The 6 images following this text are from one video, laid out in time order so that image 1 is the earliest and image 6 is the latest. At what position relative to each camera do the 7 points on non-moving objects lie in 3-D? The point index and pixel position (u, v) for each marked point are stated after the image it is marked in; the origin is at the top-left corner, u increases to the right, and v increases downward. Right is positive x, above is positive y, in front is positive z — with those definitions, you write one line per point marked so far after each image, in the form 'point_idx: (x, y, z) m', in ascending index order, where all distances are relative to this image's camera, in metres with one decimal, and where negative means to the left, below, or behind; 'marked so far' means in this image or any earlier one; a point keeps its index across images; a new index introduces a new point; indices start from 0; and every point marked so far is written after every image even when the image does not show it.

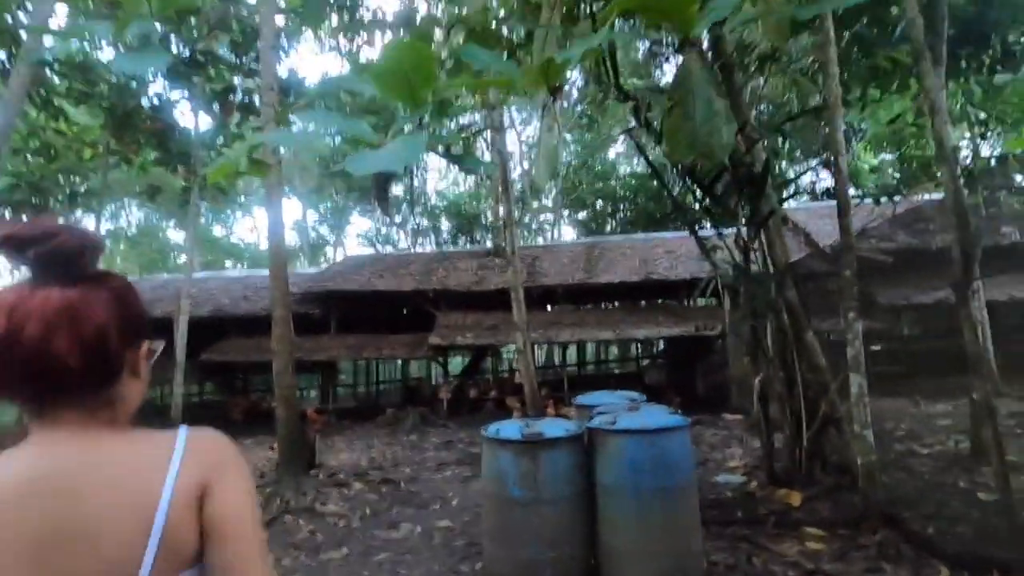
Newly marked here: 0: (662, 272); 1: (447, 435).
0: (+4.0, +0.4, +14.2) m
1: (-1.4, -3.1, +11.3) m
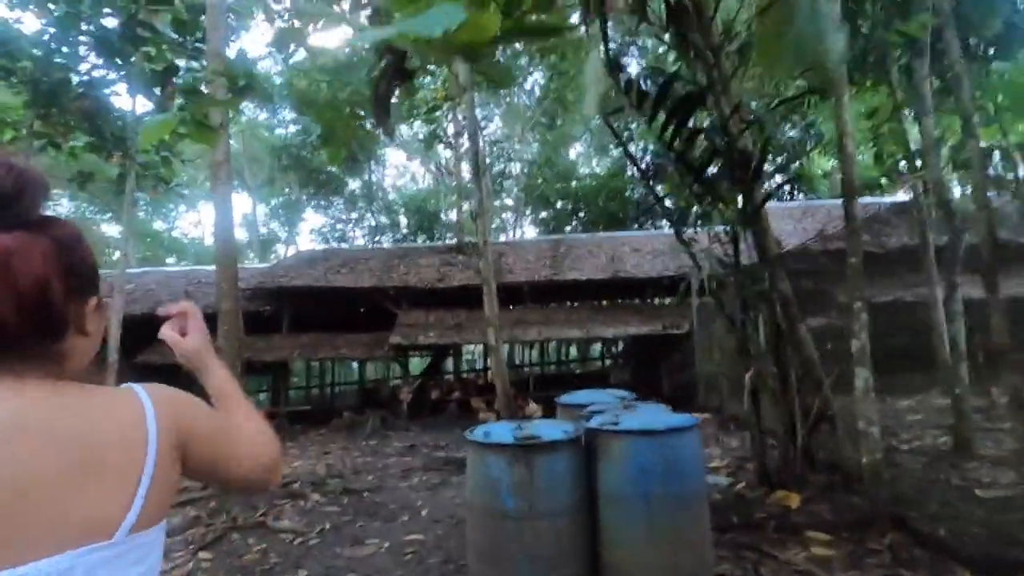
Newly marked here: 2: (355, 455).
0: (+3.1, +0.5, +14.0) m
1: (-2.1, -3.1, +10.7) m
2: (-2.8, -3.0, +9.5) m
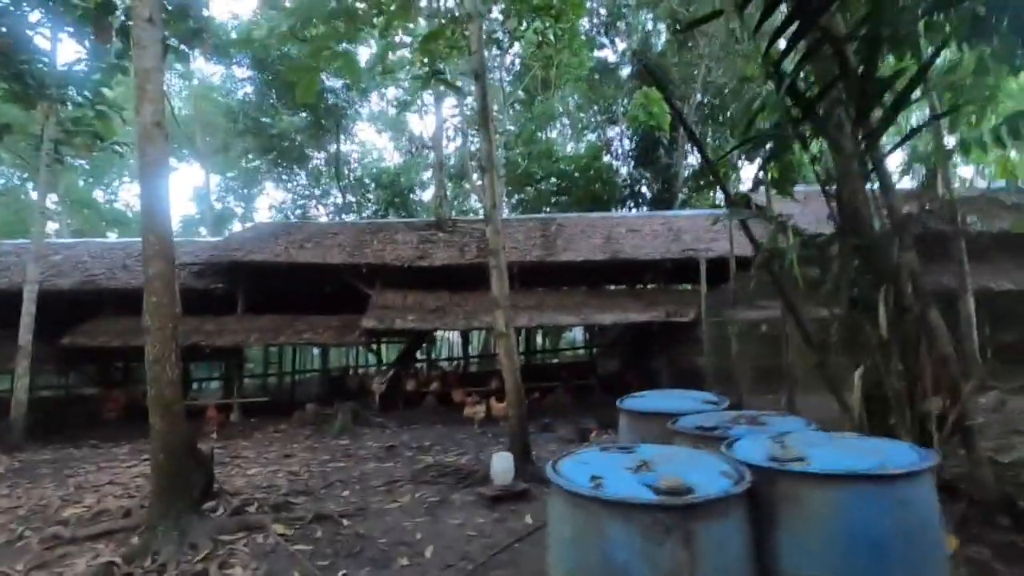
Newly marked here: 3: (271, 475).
0: (+2.8, +0.9, +12.8) m
1: (-2.2, -2.6, +9.2) m
2: (-2.8, -2.6, +8.0) m
3: (-3.2, -2.5, +7.0) m
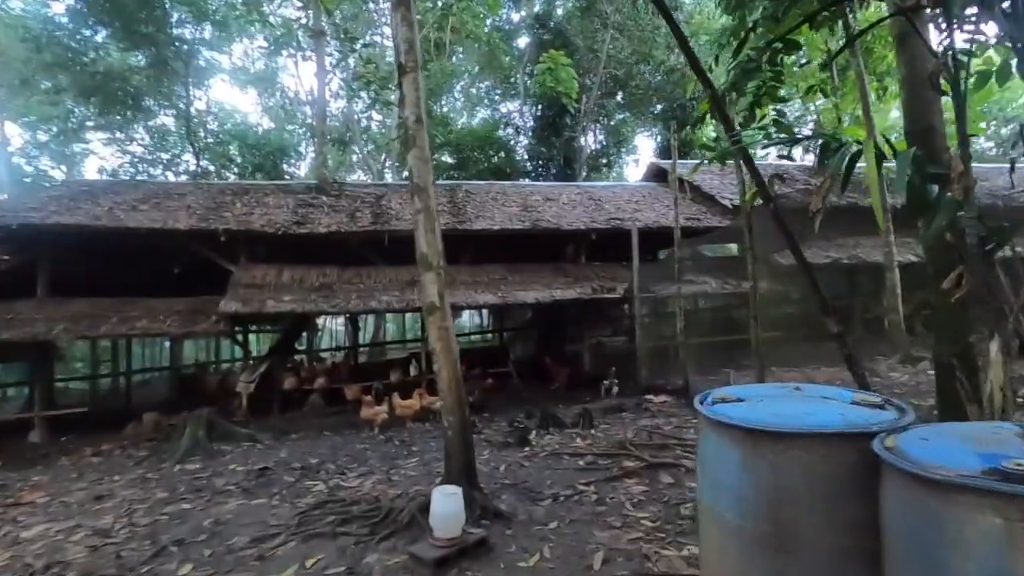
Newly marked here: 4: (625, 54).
0: (+0.8, +1.5, +11.4) m
1: (-3.3, -2.2, +6.9) m
2: (-3.7, -2.2, +5.5) m
3: (-3.8, -2.1, +4.5) m
4: (+4.2, +8.8, +20.0) m
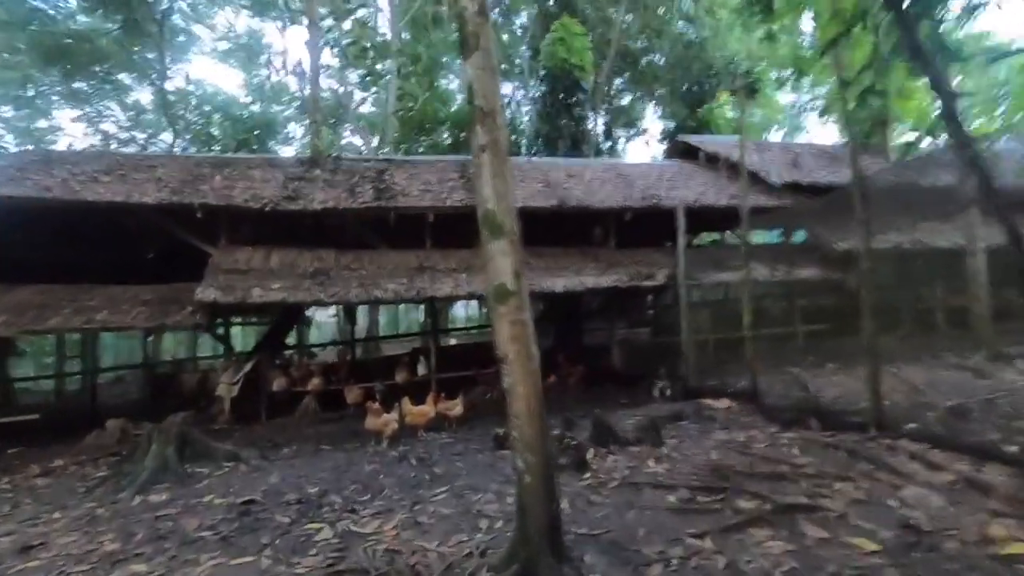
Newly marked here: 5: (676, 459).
0: (+1.2, +1.7, +10.0) m
1: (-2.8, -2.0, +5.5) m
2: (-3.1, -2.0, +4.1) m
3: (-3.2, -2.0, +3.1) m
4: (+4.4, +9.1, +18.6) m
5: (+1.6, -1.7, +5.1) m
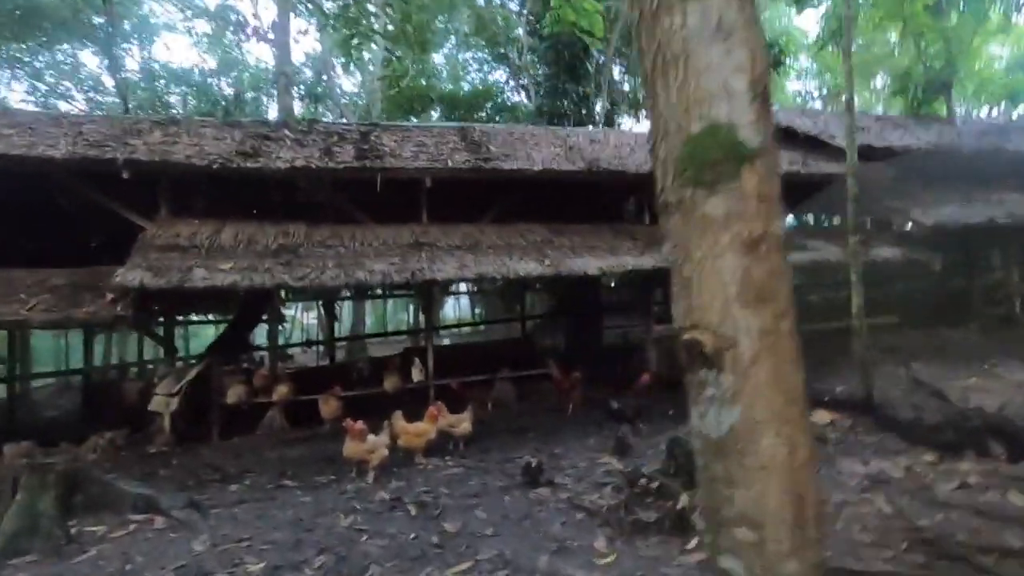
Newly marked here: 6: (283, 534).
0: (+1.5, +1.9, +8.1) m
1: (-2.4, -1.8, +3.5) m
2: (-2.7, -1.8, +2.1) m
3: (-2.8, -1.7, +1.1) m
4: (+4.4, +9.4, +16.8) m
5: (+2.0, -1.4, +3.3) m
6: (-1.7, -1.8, +3.8) m
